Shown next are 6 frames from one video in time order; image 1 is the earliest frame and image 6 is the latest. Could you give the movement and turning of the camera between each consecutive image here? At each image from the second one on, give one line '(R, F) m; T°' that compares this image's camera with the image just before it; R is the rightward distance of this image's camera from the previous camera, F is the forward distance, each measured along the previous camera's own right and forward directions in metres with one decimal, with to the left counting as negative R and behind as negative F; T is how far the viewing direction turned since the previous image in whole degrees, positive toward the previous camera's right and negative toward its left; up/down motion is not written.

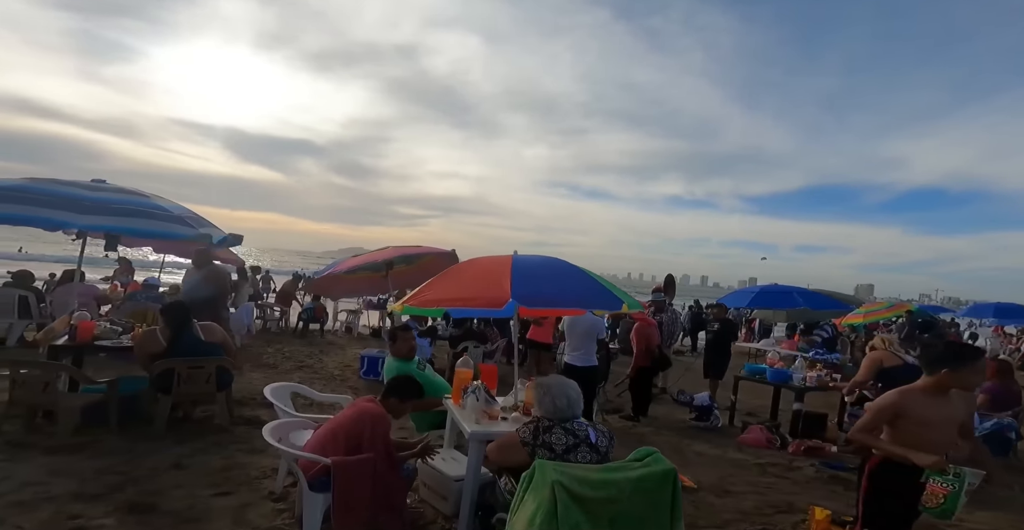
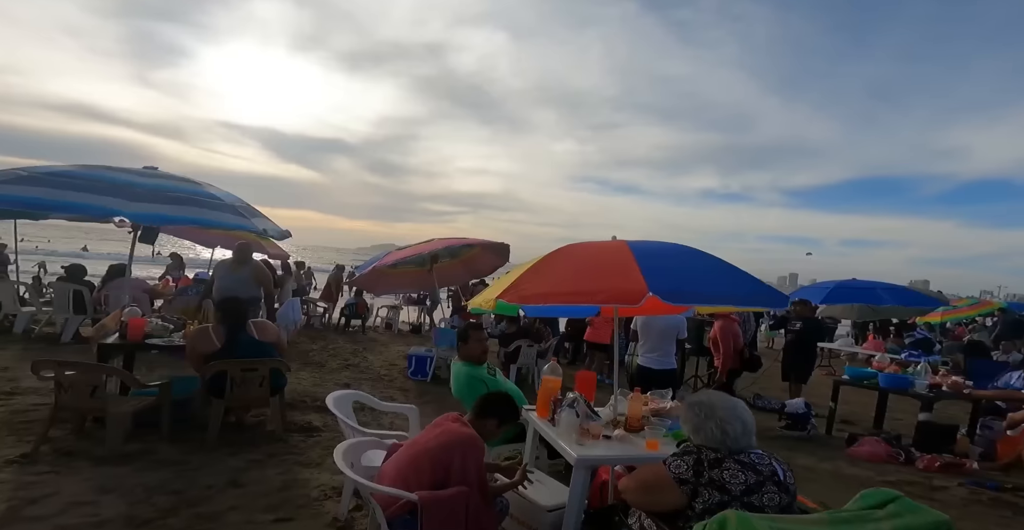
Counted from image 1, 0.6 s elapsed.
(-0.4, +0.5) m; -3°
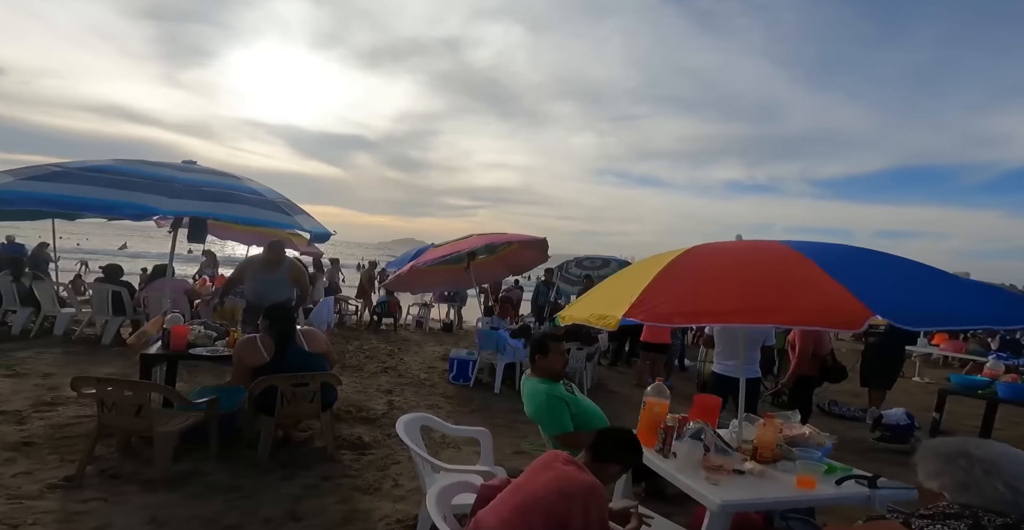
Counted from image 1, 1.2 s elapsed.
(-0.4, +0.4) m; -2°
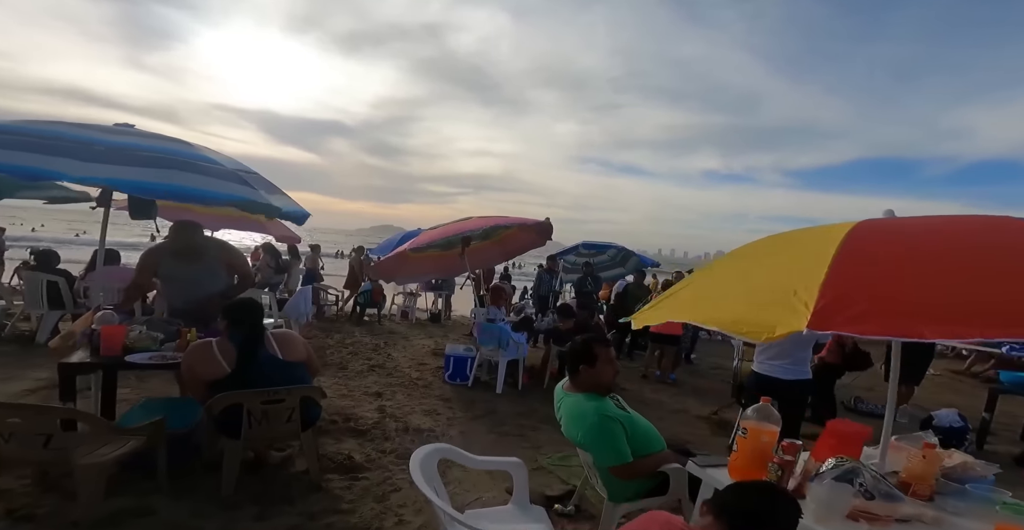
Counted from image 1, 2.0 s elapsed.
(-0.3, +0.8) m; +2°
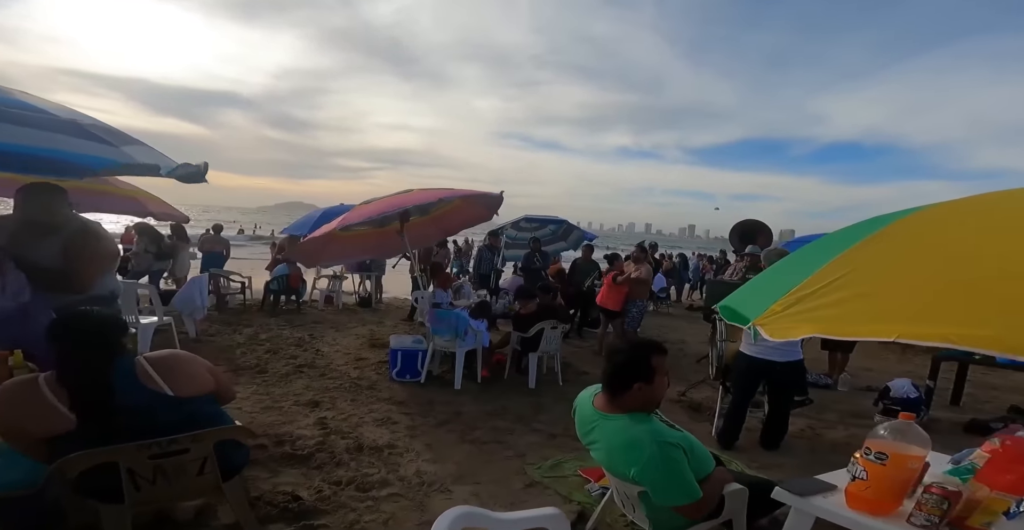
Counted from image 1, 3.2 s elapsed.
(-0.4, +0.8) m; +9°
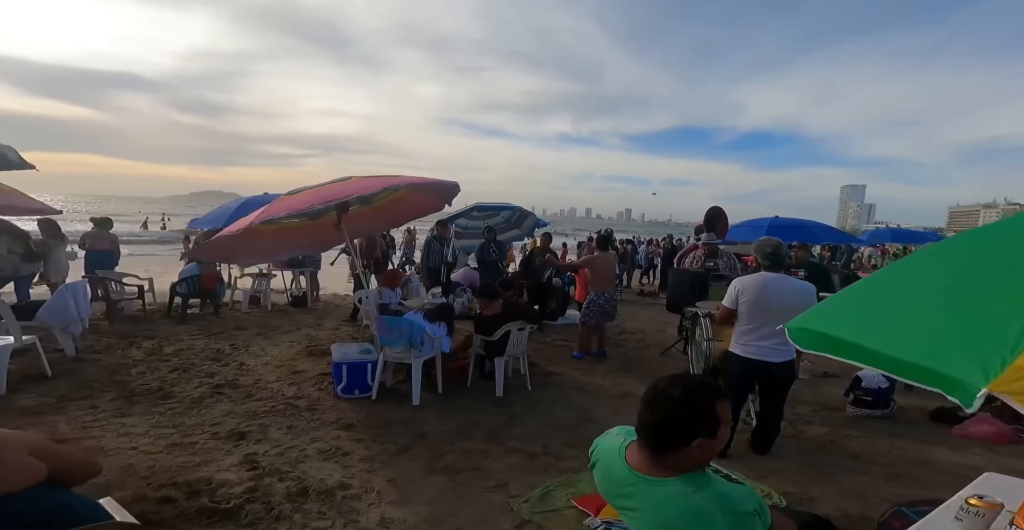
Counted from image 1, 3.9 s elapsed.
(-0.2, +0.6) m; +6°
